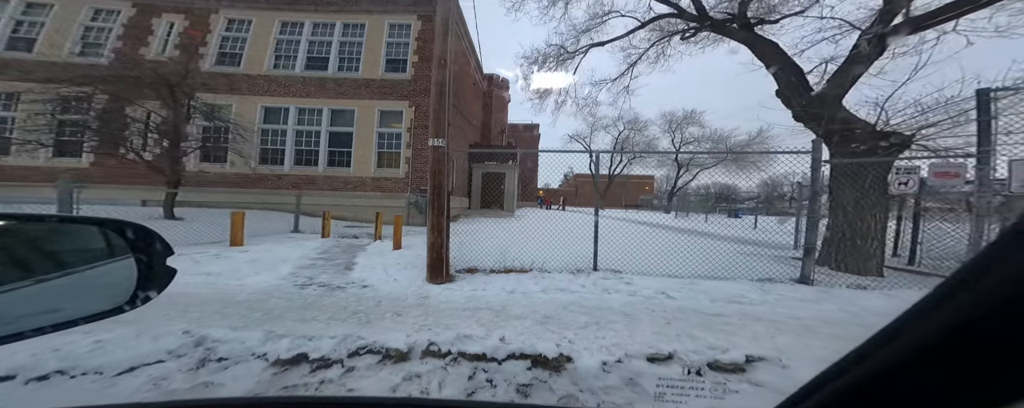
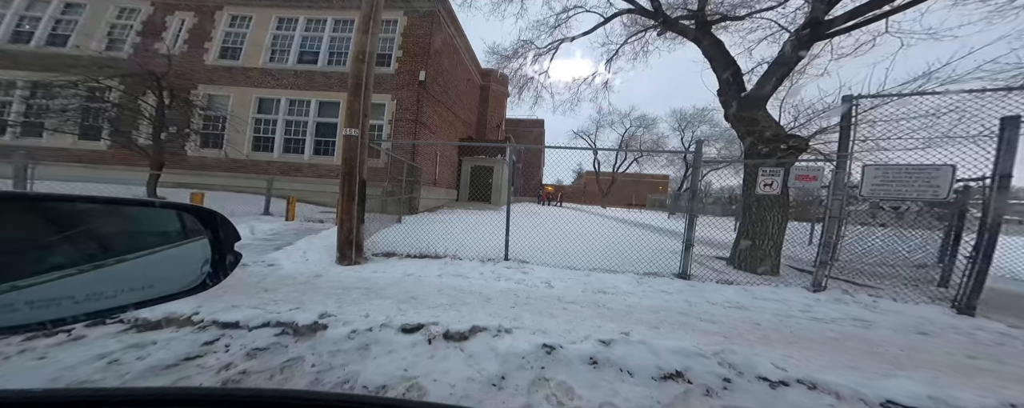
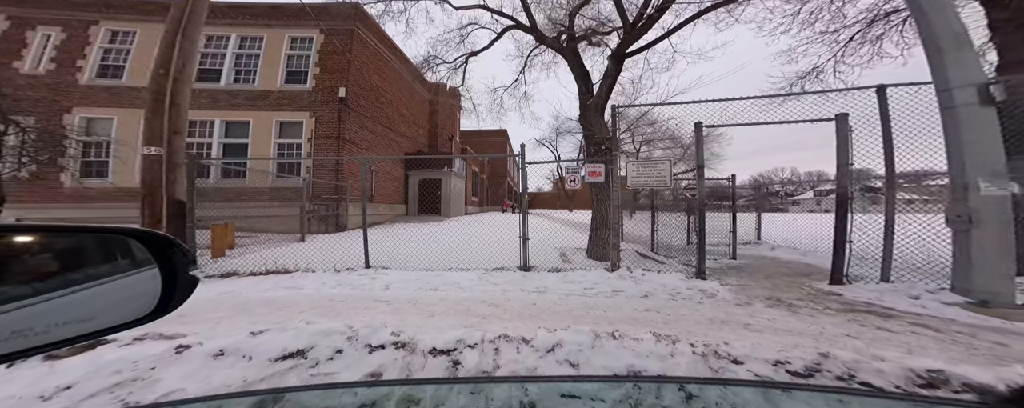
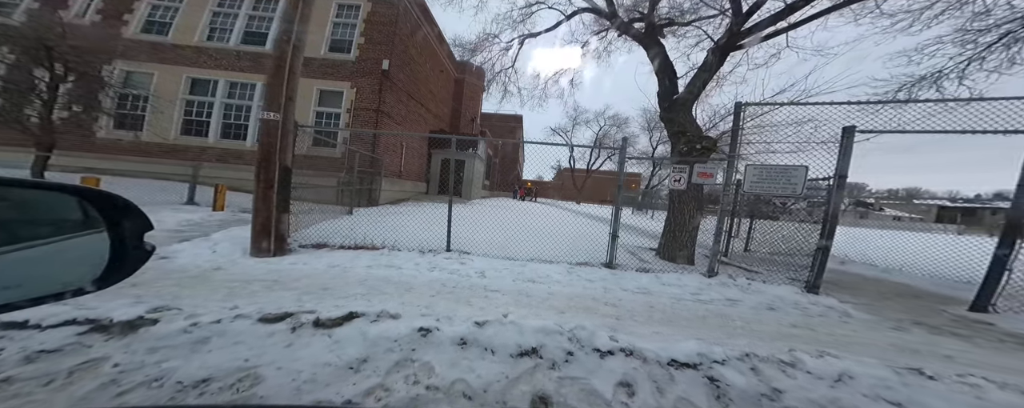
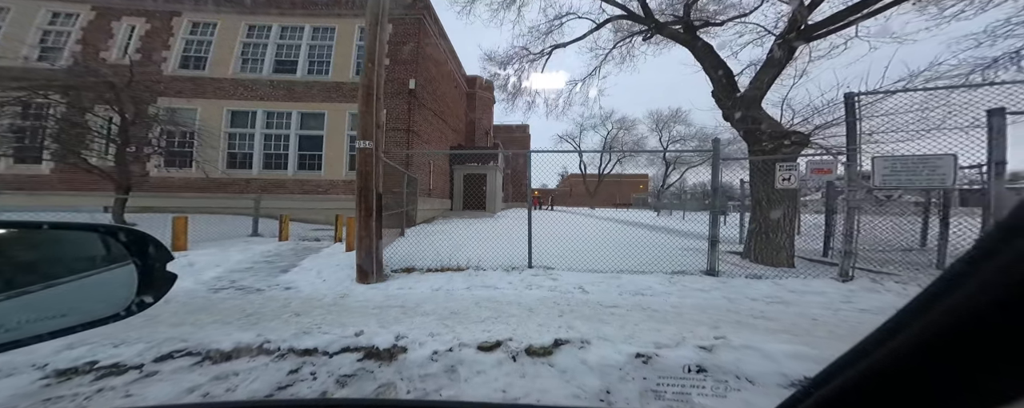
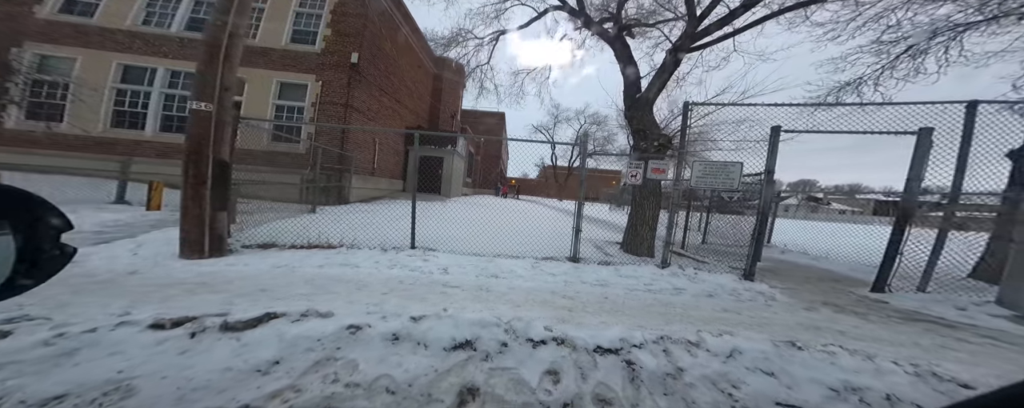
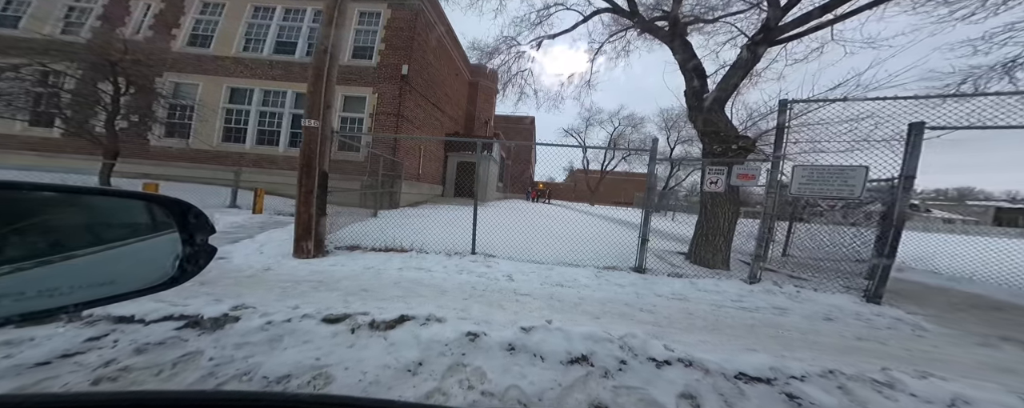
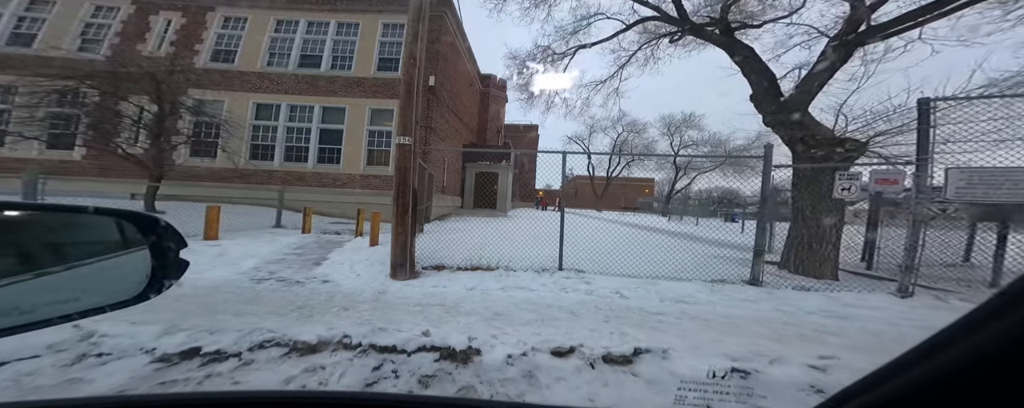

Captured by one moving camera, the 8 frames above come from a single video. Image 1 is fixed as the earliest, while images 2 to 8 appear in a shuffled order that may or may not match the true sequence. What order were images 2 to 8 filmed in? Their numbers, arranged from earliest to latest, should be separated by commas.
8, 5, 2, 7, 4, 6, 3
